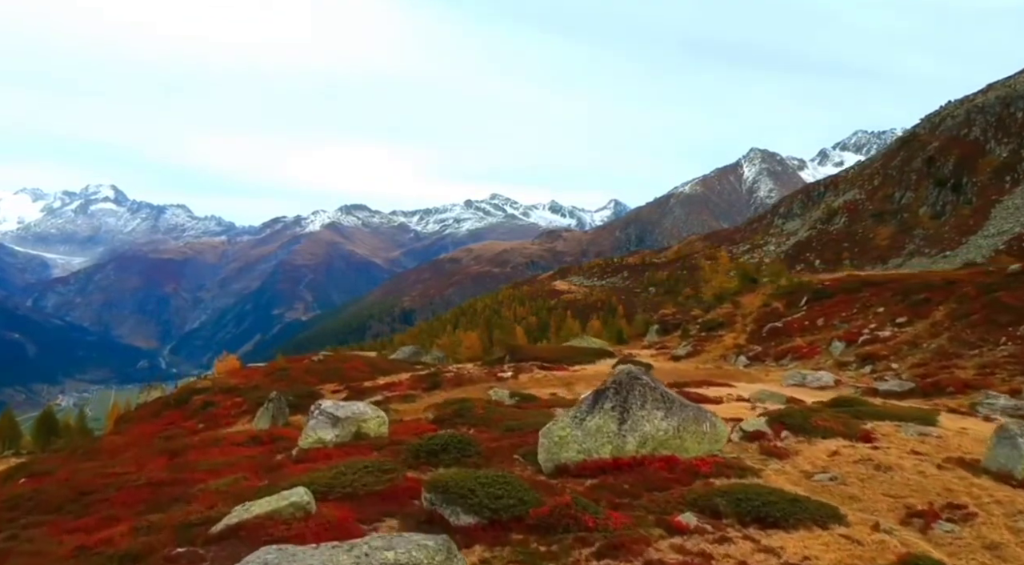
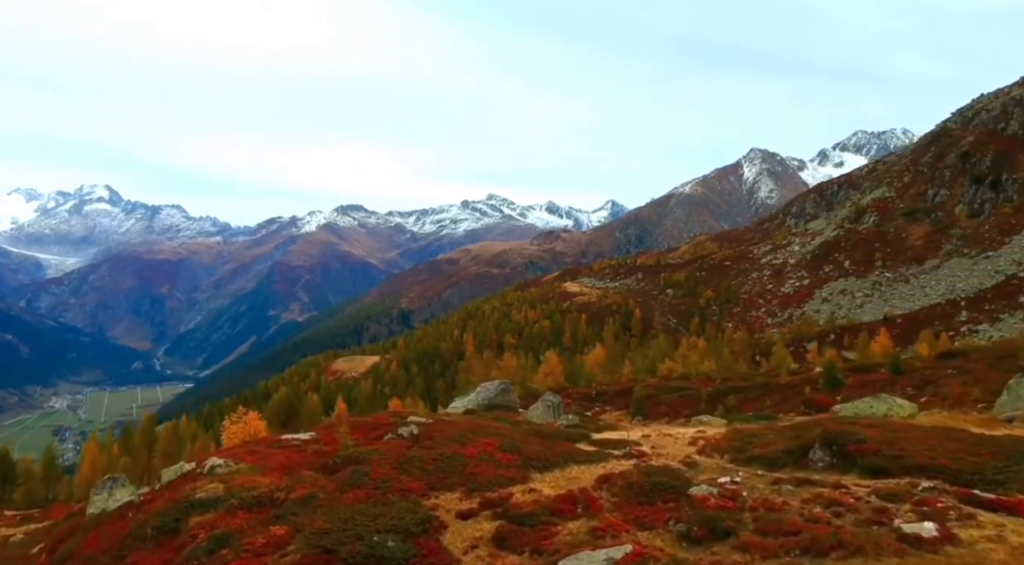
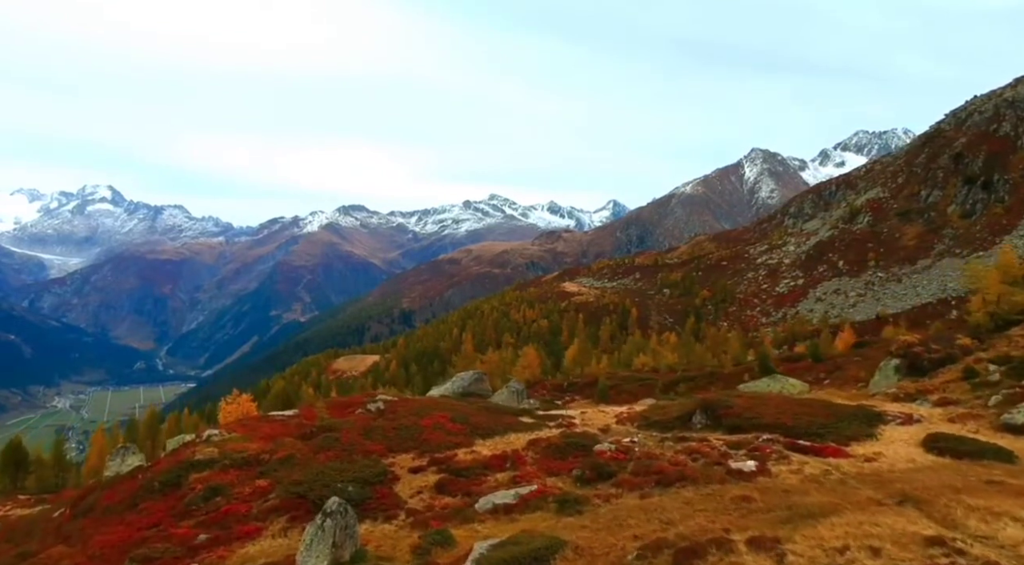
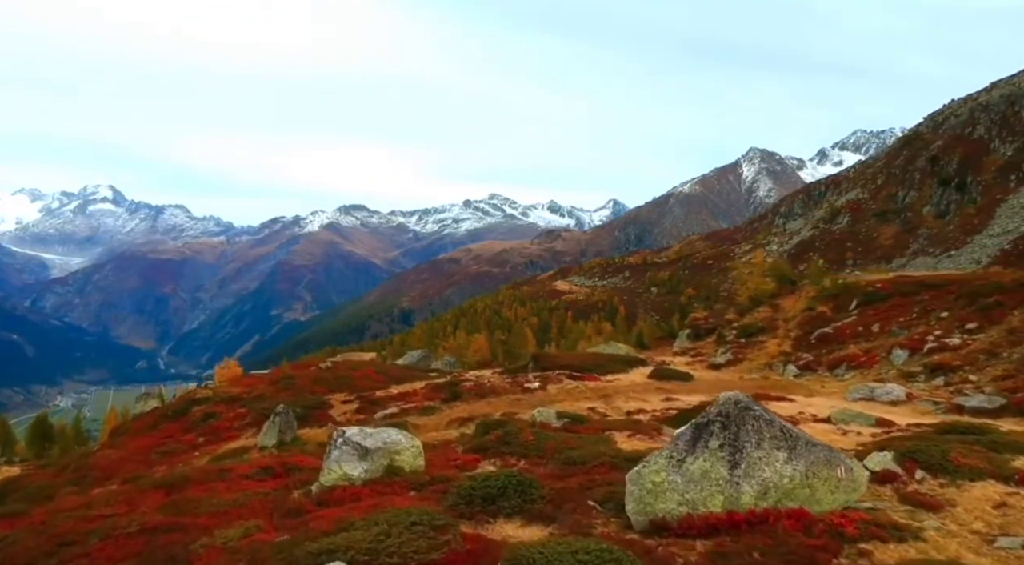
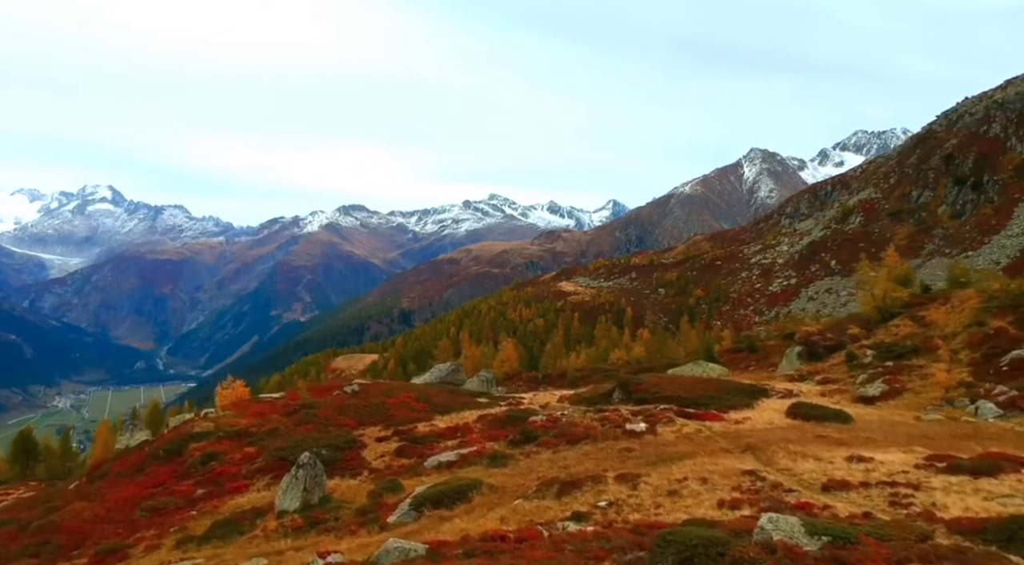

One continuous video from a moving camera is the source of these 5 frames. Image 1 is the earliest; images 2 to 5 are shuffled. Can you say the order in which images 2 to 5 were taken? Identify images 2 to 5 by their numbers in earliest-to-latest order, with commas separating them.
4, 5, 3, 2
